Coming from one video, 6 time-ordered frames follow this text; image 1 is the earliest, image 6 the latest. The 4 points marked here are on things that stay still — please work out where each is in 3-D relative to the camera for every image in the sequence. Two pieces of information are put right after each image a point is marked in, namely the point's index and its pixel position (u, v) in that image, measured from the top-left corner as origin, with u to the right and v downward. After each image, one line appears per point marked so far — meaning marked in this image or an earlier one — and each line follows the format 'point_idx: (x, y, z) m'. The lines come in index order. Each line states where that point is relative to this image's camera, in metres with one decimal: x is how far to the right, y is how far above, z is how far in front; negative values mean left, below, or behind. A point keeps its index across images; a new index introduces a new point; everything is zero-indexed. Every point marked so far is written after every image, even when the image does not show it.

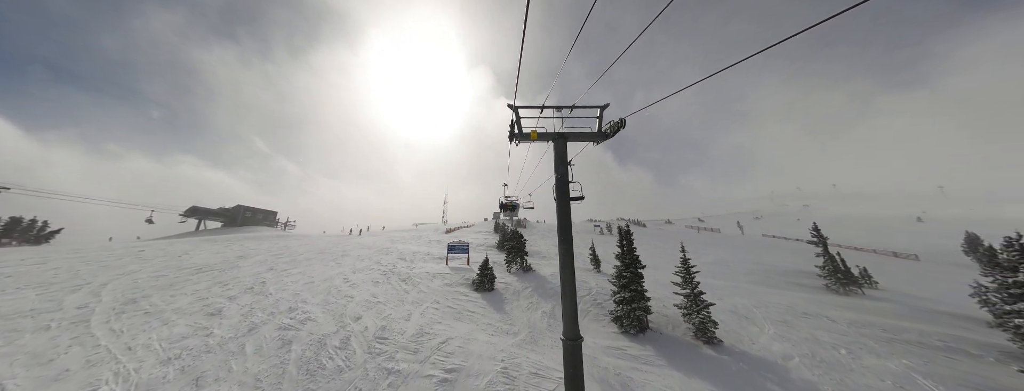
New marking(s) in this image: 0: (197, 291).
0: (-19.0, -5.8, +15.6) m
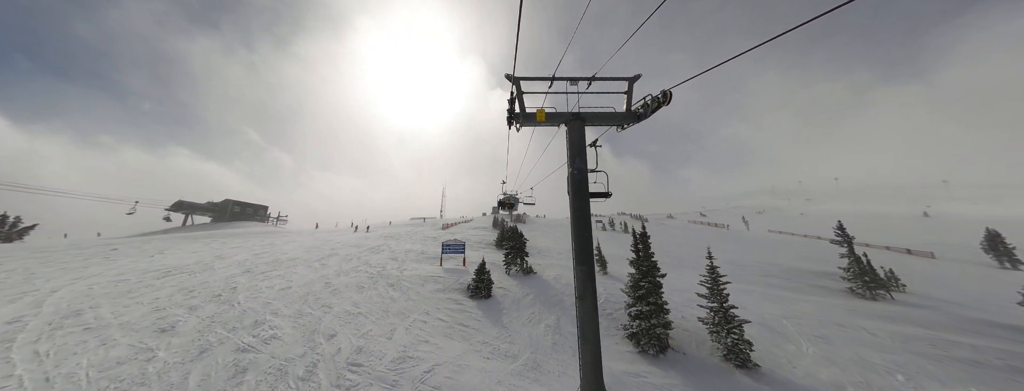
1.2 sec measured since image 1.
0: (-19.1, -5.6, +13.8) m
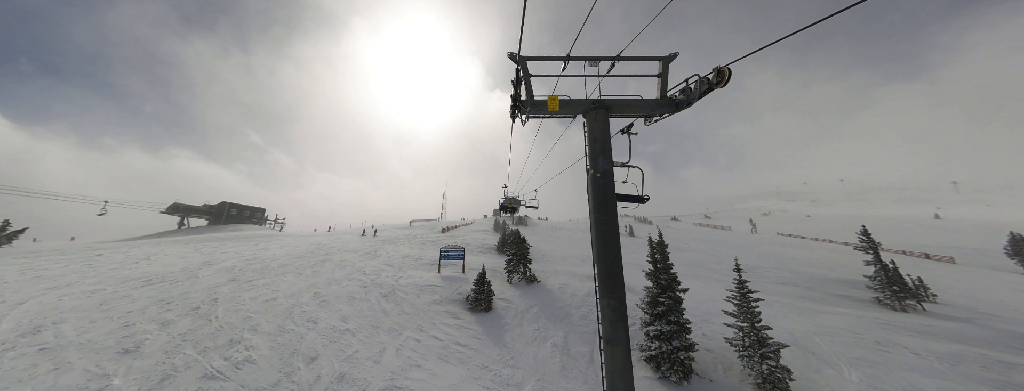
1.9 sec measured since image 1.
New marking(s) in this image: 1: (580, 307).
0: (-18.9, -5.8, +12.7) m
1: (+3.7, -6.1, +14.0) m
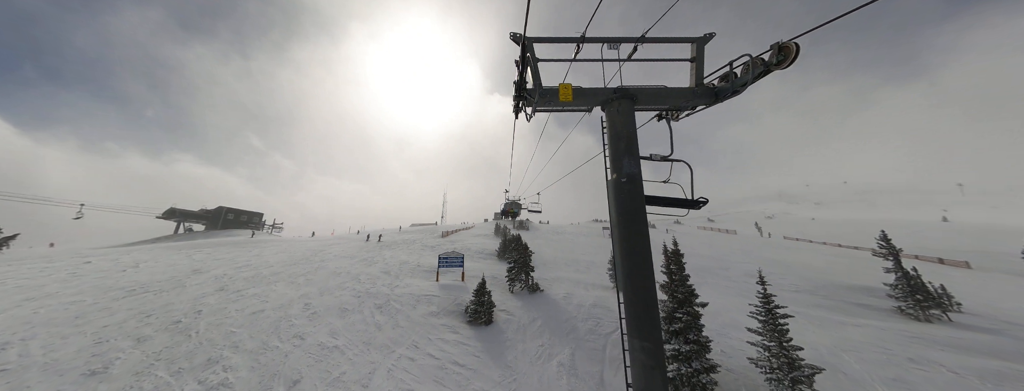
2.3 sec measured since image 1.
0: (-18.8, -6.1, +11.9) m
1: (+3.8, -6.3, +13.1) m
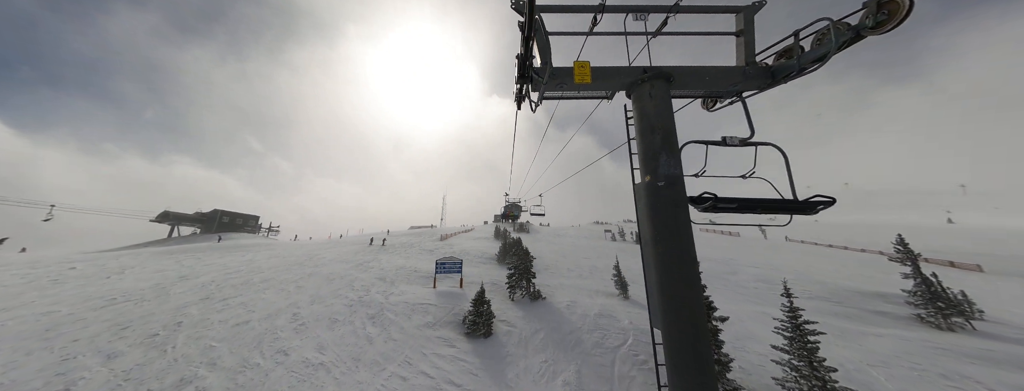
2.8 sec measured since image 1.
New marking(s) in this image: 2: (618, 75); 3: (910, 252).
0: (-18.8, -6.3, +11.0) m
1: (+3.8, -6.5, +12.3) m
2: (+1.2, +1.4, +2.9) m
3: (+26.8, -3.8, +17.4) m
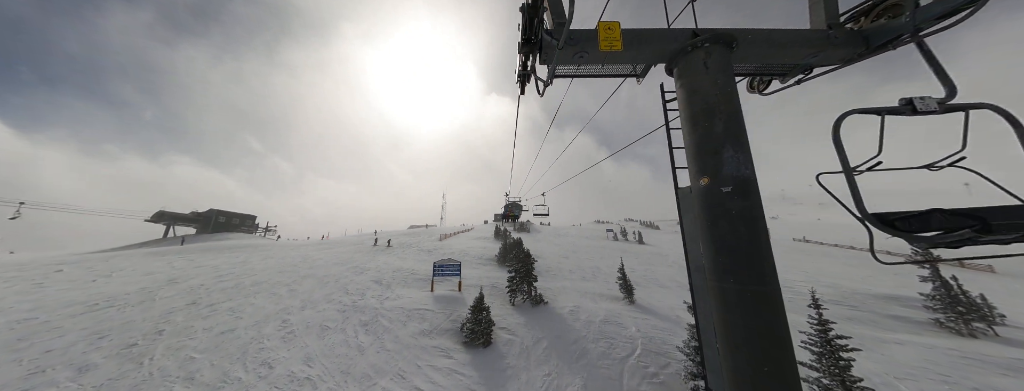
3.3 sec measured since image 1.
0: (-18.8, -6.4, +10.3) m
1: (+3.9, -6.5, +11.6) m
2: (+1.2, +1.3, +2.2) m
3: (+26.8, -3.8, +16.7) m
